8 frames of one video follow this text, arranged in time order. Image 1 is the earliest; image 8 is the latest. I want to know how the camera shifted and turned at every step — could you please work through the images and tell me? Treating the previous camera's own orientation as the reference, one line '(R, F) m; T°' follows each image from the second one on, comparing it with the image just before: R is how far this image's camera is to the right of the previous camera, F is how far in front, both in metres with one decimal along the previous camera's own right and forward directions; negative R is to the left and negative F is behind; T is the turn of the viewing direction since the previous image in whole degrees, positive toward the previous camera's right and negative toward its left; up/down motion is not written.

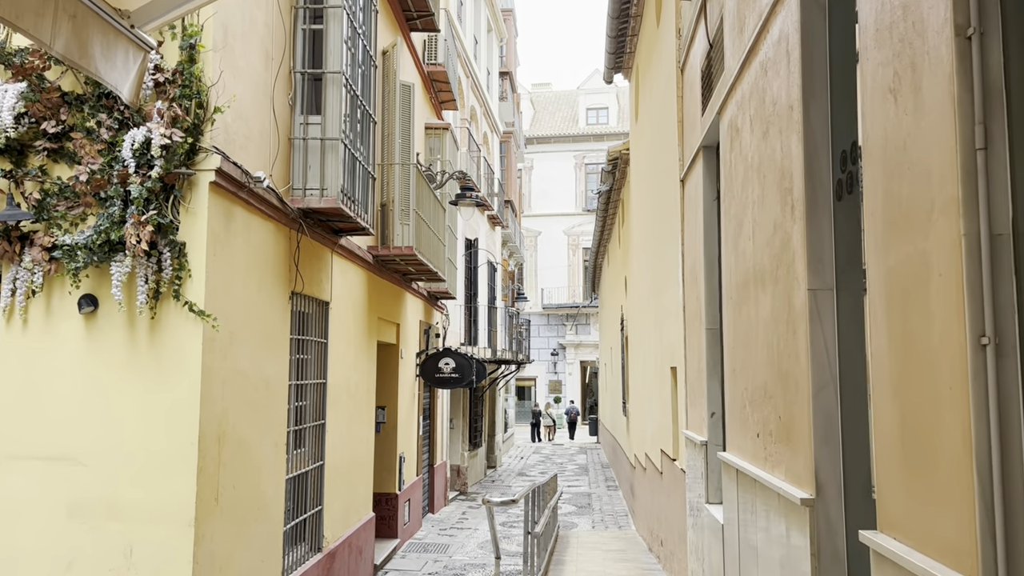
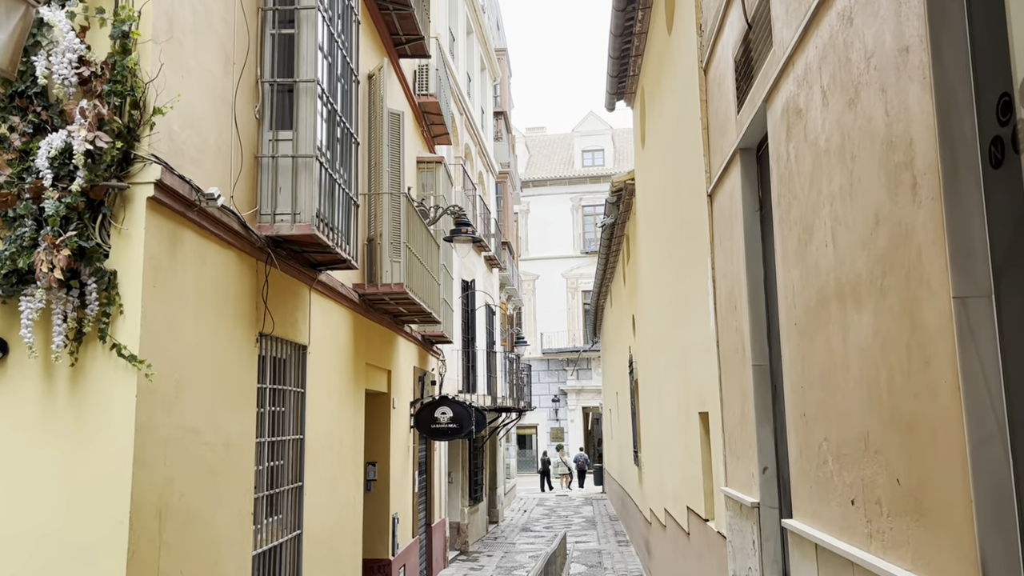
(0.0, +1.0) m; 0°
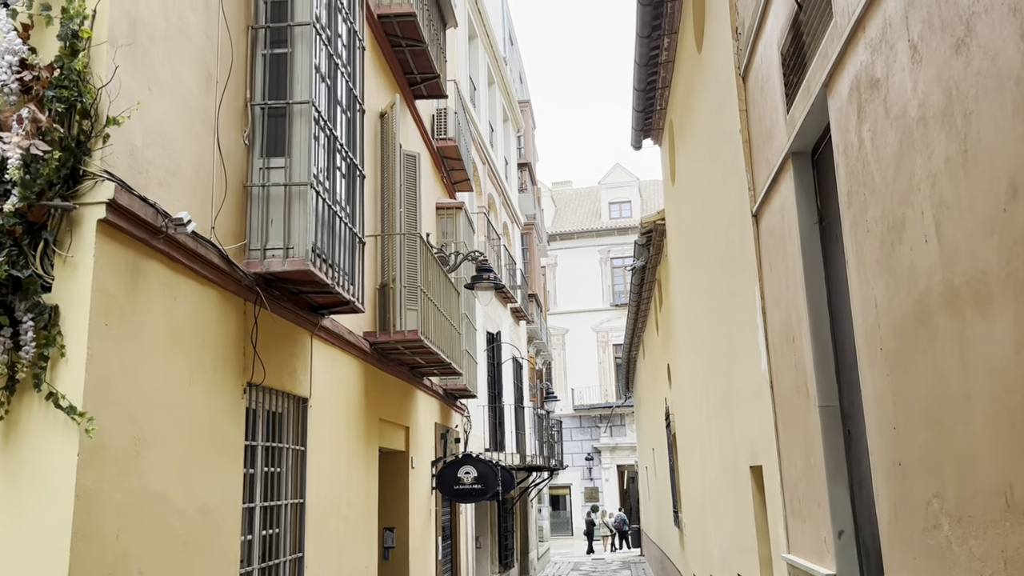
(+0.1, +0.8) m; -2°
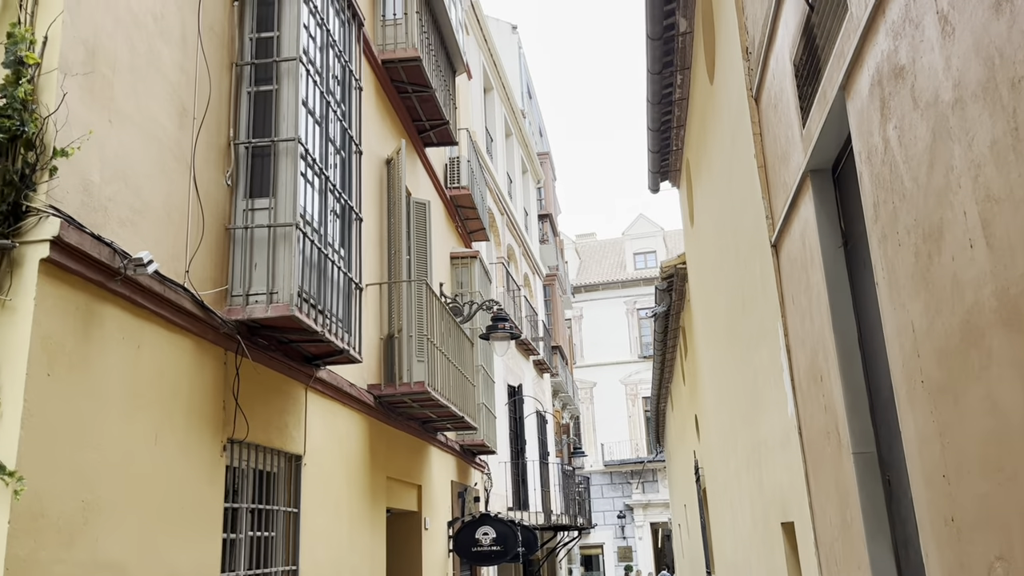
(+0.2, +0.4) m; -2°
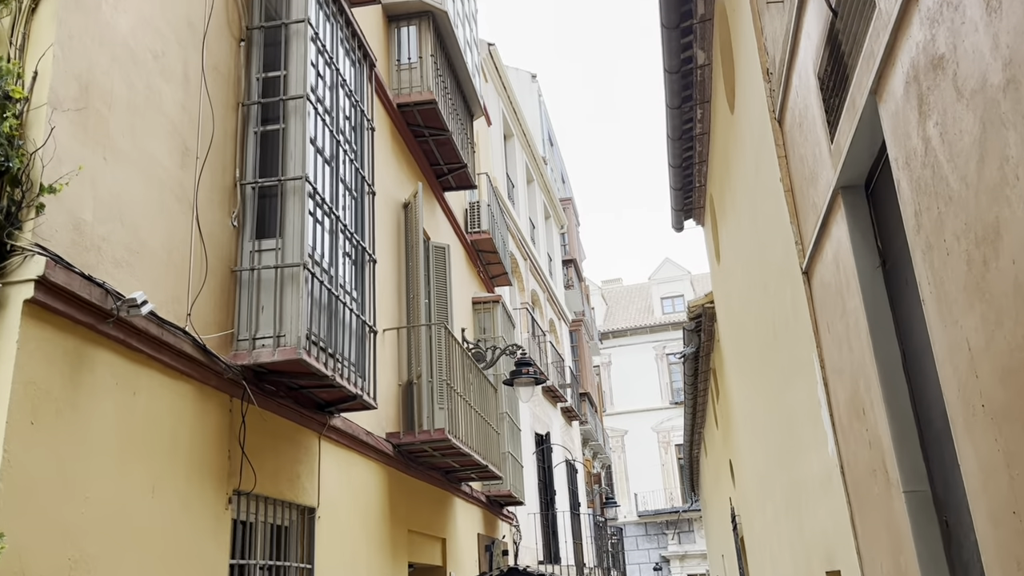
(+0.1, +0.3) m; -2°
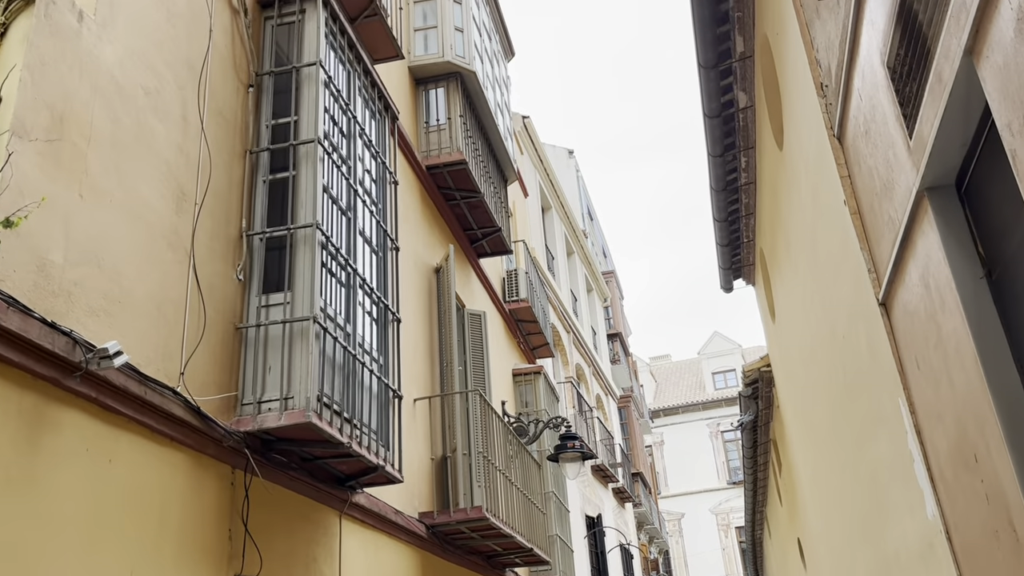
(+0.1, +0.6) m; -3°
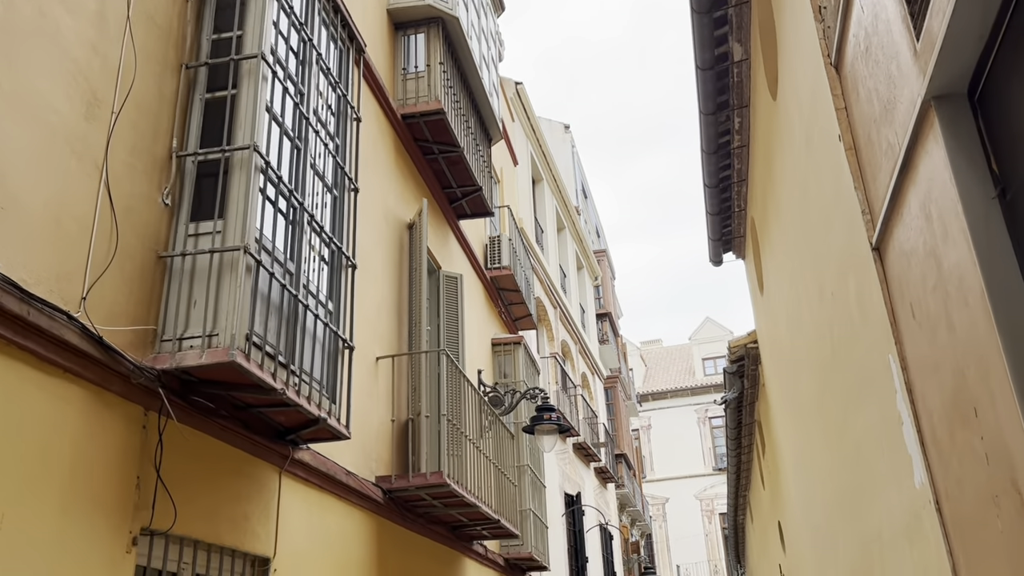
(+0.2, +0.5) m; 0°
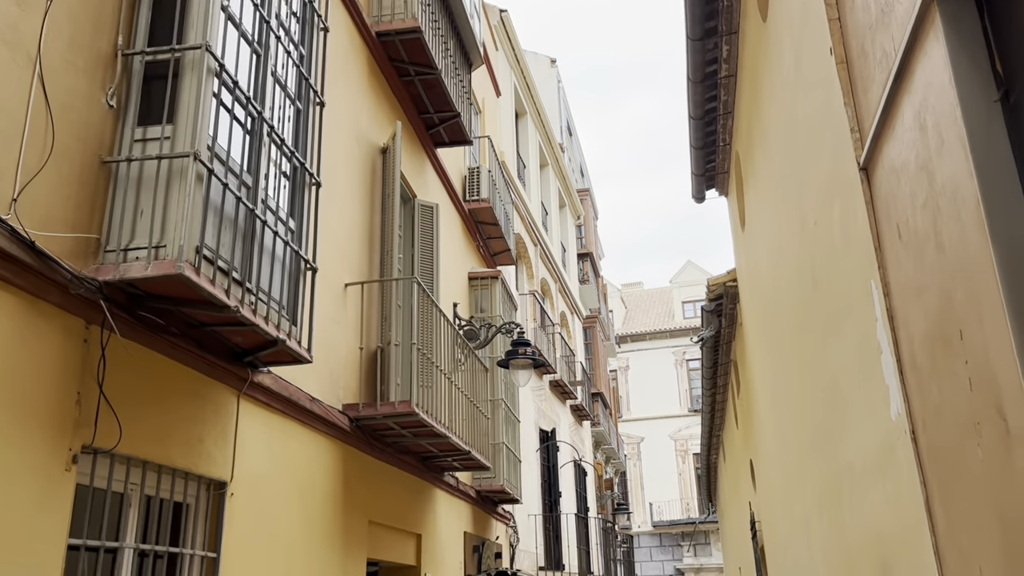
(+0.1, +0.2) m; +1°
